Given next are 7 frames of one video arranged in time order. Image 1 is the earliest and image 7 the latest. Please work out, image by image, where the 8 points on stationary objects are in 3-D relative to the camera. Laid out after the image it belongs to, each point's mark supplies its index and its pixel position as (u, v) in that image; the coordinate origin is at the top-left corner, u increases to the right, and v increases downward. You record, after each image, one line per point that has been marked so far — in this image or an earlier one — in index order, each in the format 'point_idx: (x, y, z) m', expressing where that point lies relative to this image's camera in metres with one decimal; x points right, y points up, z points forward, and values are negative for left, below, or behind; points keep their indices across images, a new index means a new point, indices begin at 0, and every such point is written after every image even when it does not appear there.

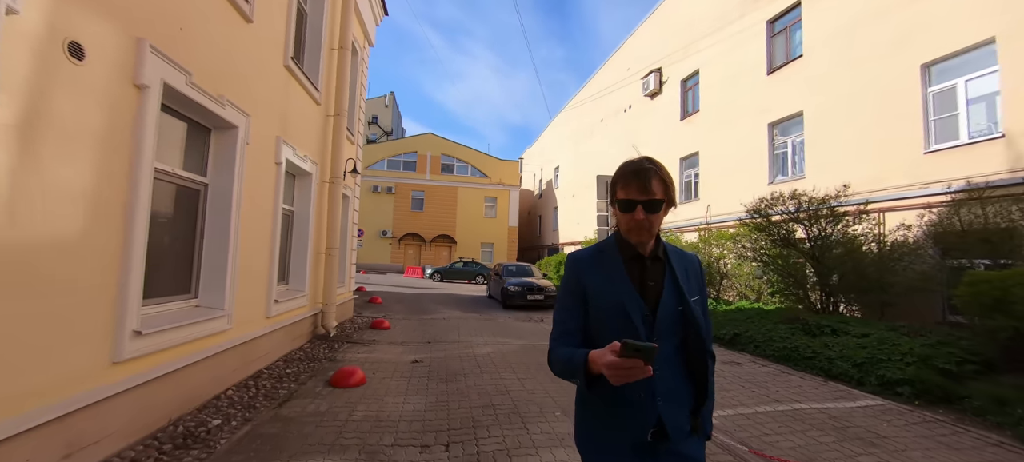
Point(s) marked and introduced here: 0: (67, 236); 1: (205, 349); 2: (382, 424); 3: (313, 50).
0: (-2.8, 0.0, +2.5) m
1: (-3.0, -1.1, +3.8) m
2: (-1.2, -1.8, +3.7) m
3: (-3.3, +3.1, +6.7) m
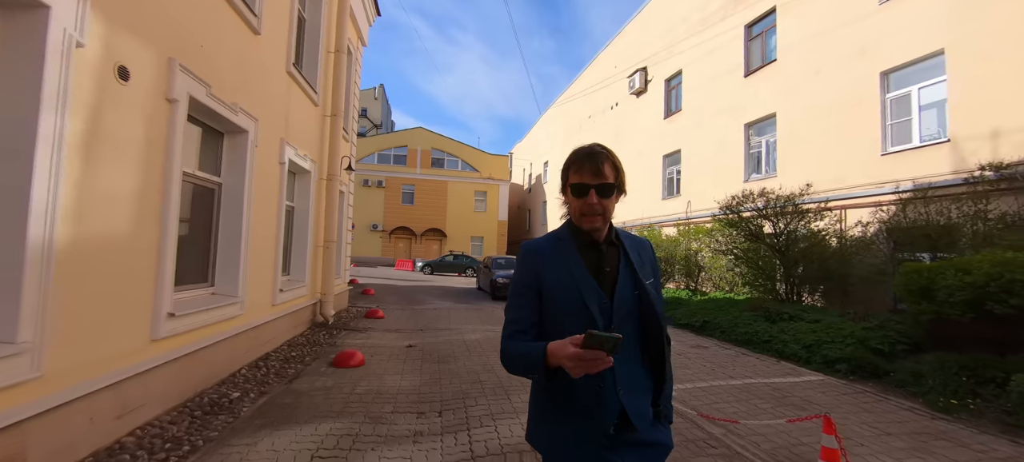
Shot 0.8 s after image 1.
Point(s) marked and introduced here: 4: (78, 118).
0: (-2.9, 0.0, +2.9) m
1: (-3.1, -1.1, +4.3) m
2: (-1.4, -1.7, +4.2) m
3: (-3.6, +3.2, +7.0) m
4: (-2.8, +0.7, +2.5) m
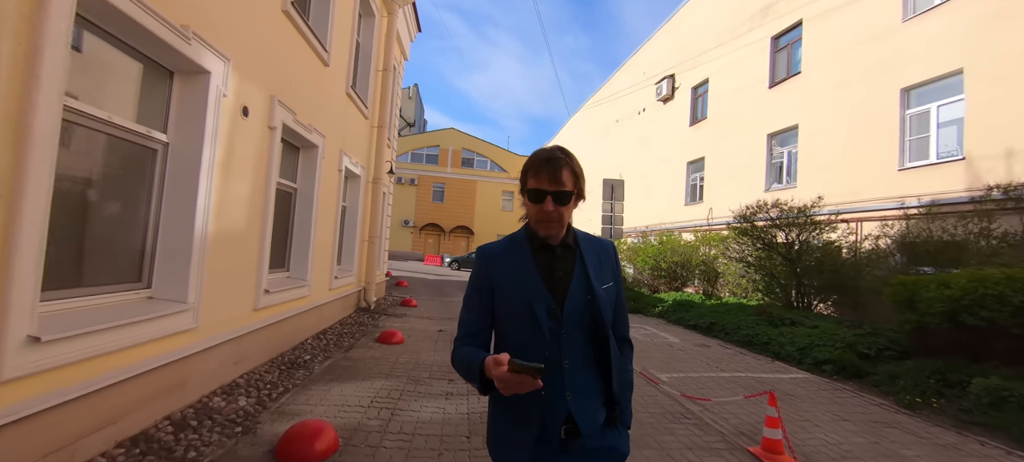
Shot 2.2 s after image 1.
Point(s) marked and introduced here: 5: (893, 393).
0: (-2.7, 0.0, +3.9) m
1: (-2.9, -1.0, +5.3) m
2: (-1.2, -1.8, +5.1) m
3: (-3.0, +3.2, +8.1) m
4: (-2.6, +0.8, +3.5) m
5: (+5.0, -2.1, +5.2) m
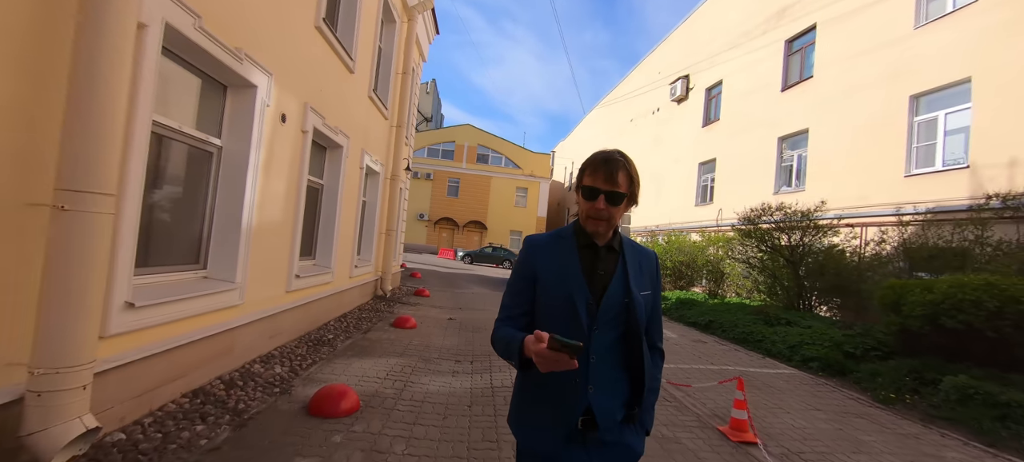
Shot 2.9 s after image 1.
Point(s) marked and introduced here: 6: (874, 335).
0: (-2.7, +0.1, +4.5) m
1: (-2.9, -0.9, +5.9) m
2: (-1.2, -1.7, +5.7) m
3: (-2.8, +3.4, +8.6) m
4: (-2.6, +0.8, +4.1) m
5: (+5.0, -2.2, +5.5) m
6: (+6.0, -1.7, +6.5) m
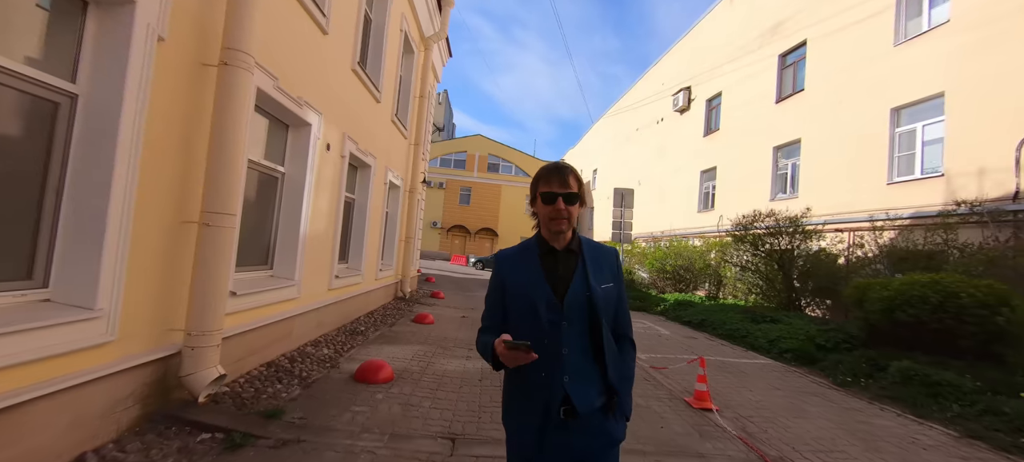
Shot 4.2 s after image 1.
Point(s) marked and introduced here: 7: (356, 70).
0: (-2.7, 0.0, +5.5) m
1: (-2.8, -1.1, +6.9) m
2: (-1.1, -1.8, +6.6) m
3: (-2.6, +3.2, +9.7) m
4: (-2.6, +0.7, +5.1) m
5: (+5.1, -2.3, +6.2) m
6: (+6.1, -1.8, +7.2) m
7: (-2.4, +2.5, +6.2) m
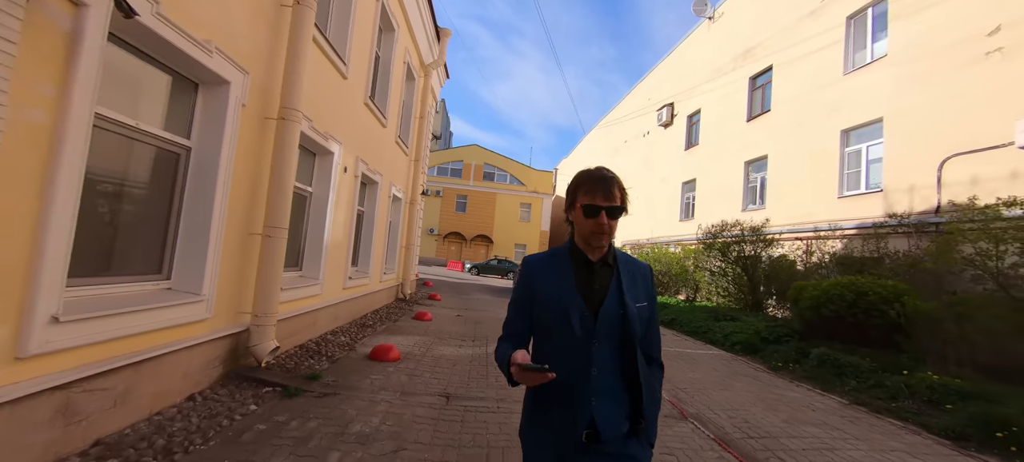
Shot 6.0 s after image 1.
0: (-2.9, -0.1, +6.6) m
1: (-3.0, -1.2, +8.0) m
2: (-1.3, -2.0, +7.7) m
3: (-2.9, +3.0, +10.8) m
4: (-2.8, +0.6, +6.2) m
5: (+4.8, -2.4, +7.3) m
6: (+5.8, -2.0, +8.4) m
7: (-2.7, +2.4, +7.3) m
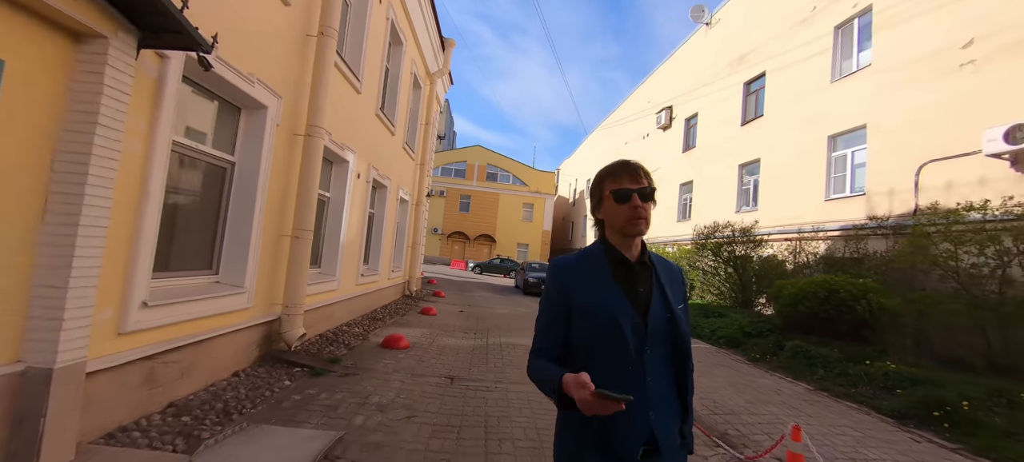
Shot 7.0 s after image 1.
0: (-2.9, -0.1, +7.2) m
1: (-3.1, -1.2, +8.6) m
2: (-1.4, -2.0, +8.3) m
3: (-2.9, +3.0, +11.4) m
4: (-2.8, +0.6, +6.8) m
5: (+4.8, -2.5, +7.9) m
6: (+5.8, -2.0, +8.9) m
7: (-2.7, +2.3, +7.9) m
